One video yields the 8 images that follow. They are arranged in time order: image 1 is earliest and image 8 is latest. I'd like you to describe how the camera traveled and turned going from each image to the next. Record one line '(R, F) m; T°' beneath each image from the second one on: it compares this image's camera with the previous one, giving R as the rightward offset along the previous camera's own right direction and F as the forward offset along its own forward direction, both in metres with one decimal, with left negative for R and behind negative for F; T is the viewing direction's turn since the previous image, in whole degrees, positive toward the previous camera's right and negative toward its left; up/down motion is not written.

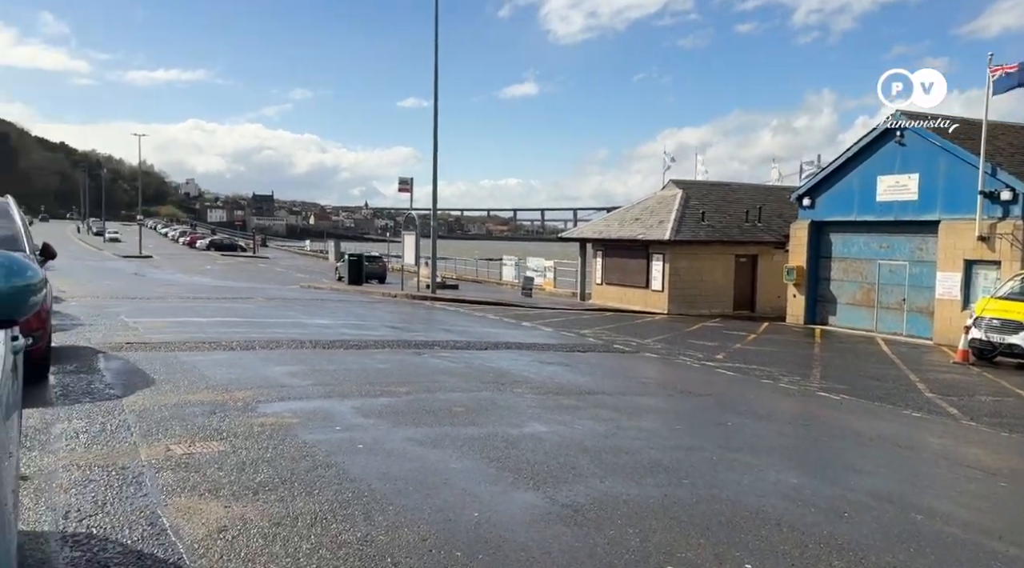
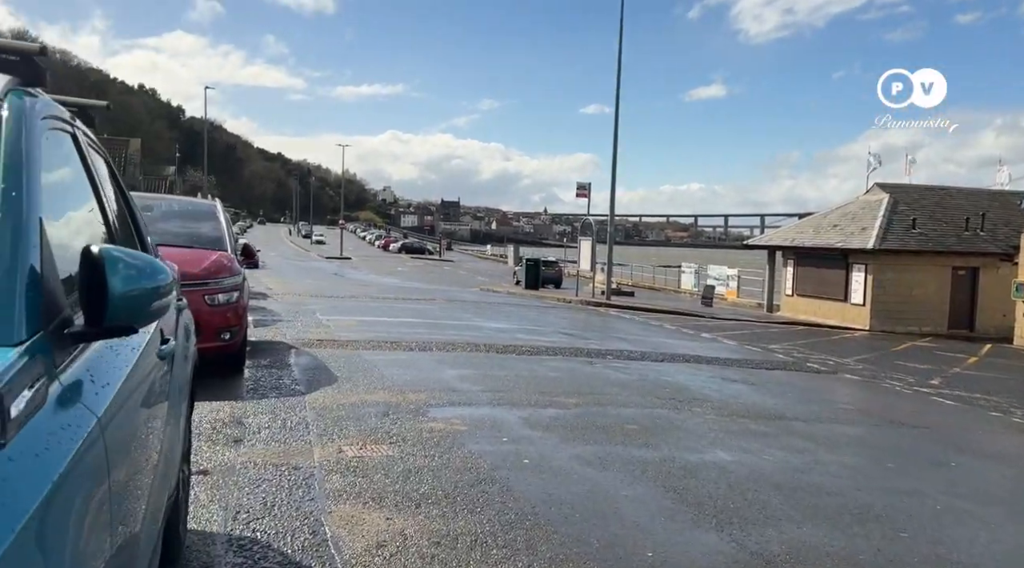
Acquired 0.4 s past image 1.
(0.0, +0.4) m; -13°
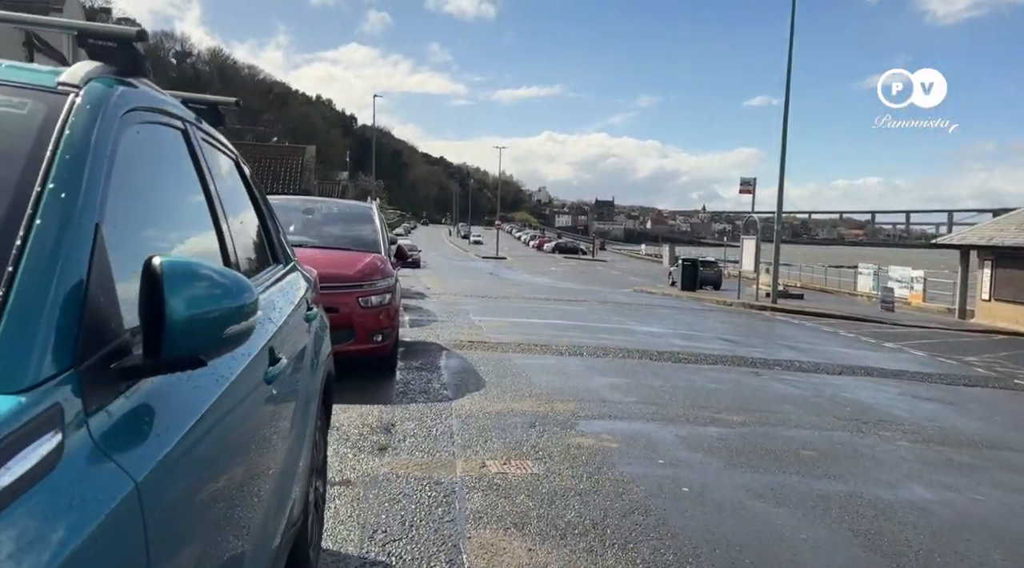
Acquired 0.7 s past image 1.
(0.0, +0.4) m; -11°
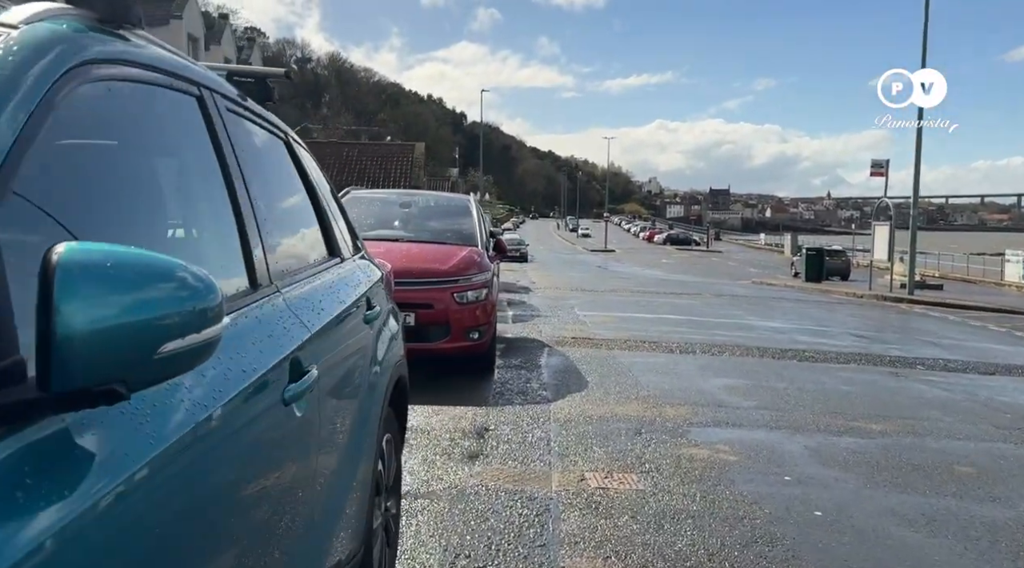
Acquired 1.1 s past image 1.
(+0.1, +0.5) m; -8°
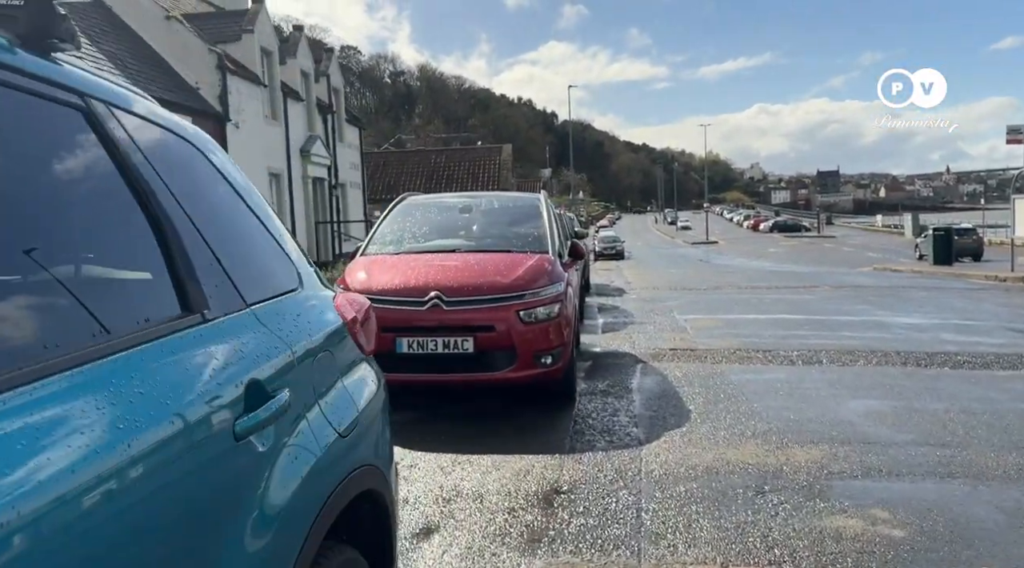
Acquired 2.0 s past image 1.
(+0.2, +1.2) m; -7°
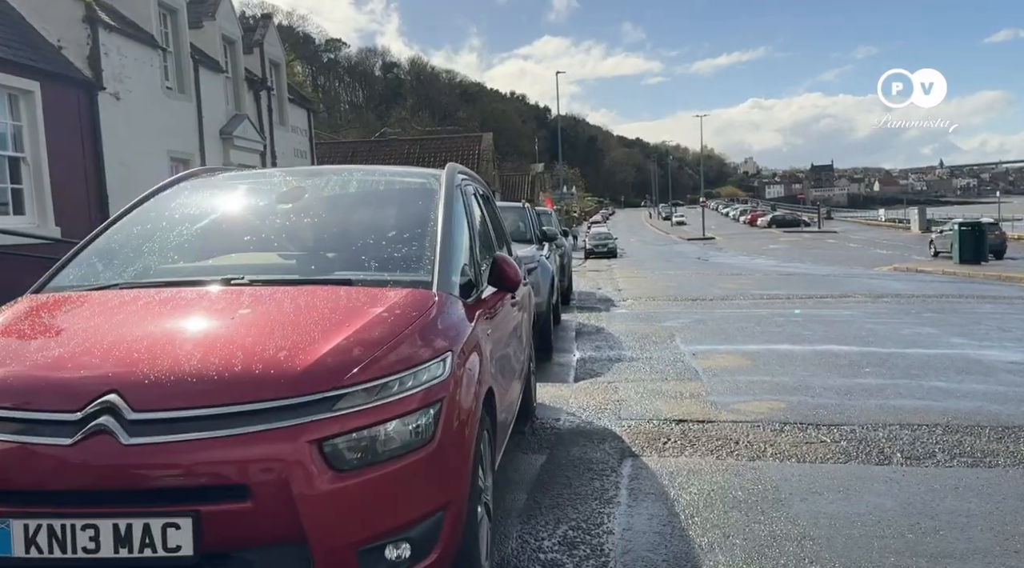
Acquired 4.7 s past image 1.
(+0.6, +3.5) m; 0°
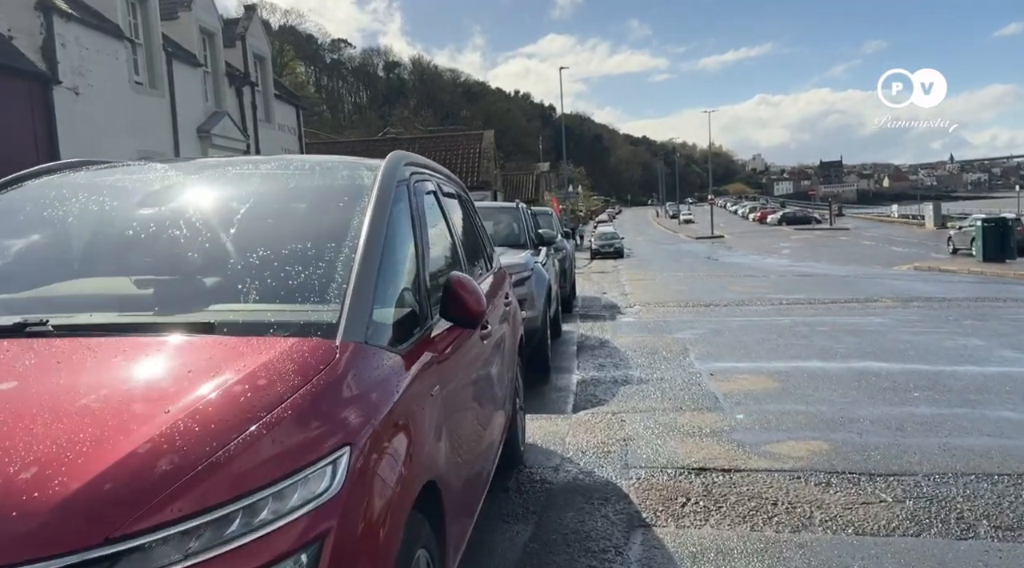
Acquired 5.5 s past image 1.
(+0.2, +1.1) m; -1°
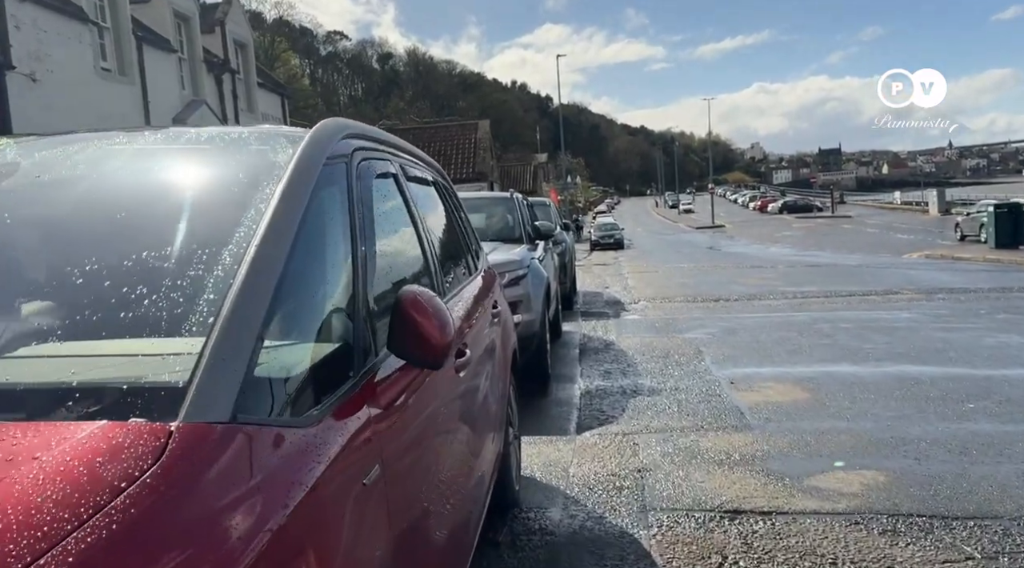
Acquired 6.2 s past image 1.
(0.0, +0.9) m; 0°
